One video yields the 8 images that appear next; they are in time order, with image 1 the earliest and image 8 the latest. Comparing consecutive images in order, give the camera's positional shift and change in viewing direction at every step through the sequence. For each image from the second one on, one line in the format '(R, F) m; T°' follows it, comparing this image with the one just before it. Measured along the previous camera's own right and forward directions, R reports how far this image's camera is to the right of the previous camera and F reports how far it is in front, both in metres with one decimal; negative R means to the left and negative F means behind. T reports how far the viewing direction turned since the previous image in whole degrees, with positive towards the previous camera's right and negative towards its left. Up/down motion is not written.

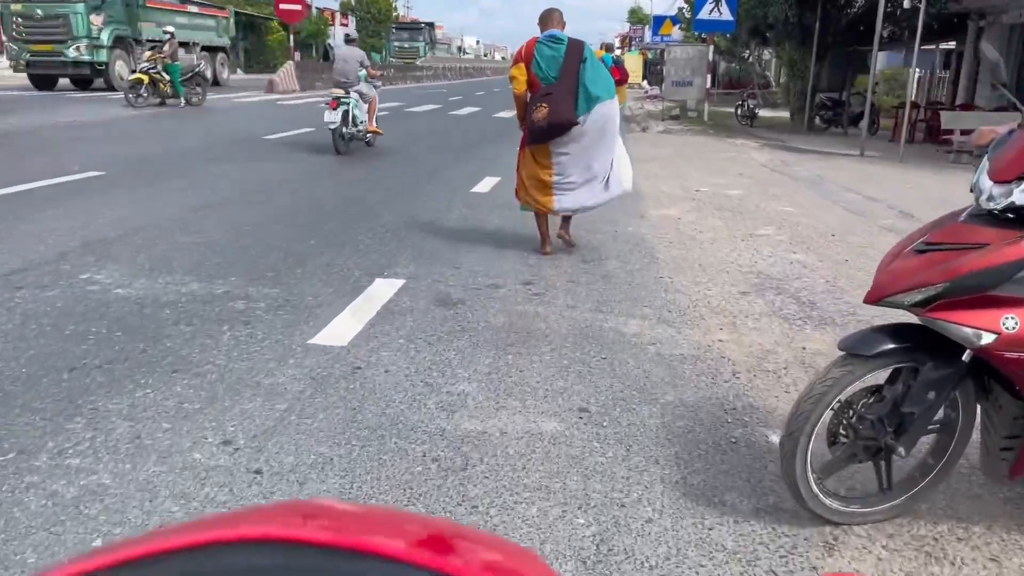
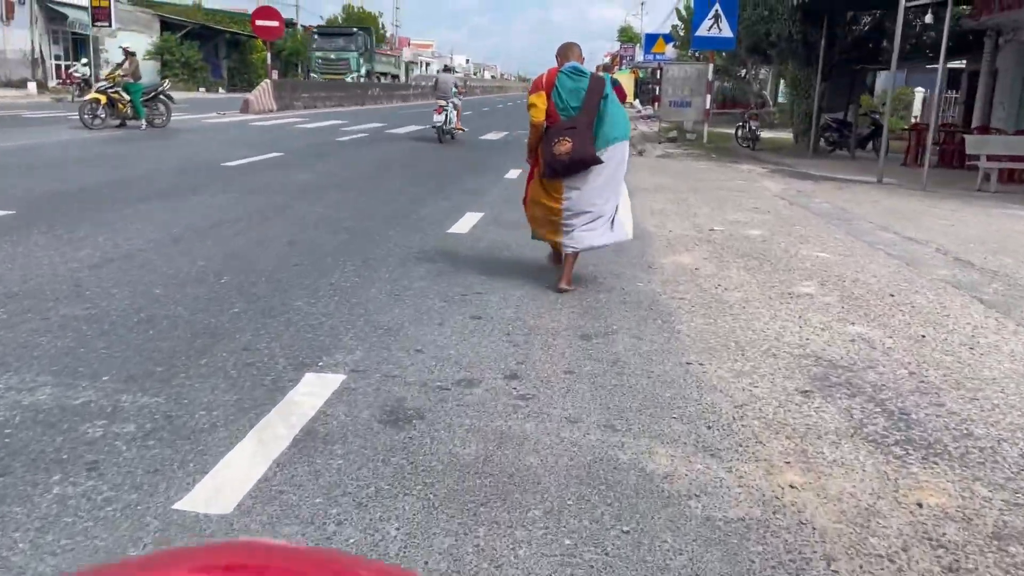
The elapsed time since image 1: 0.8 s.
(+0.1, +1.5) m; +1°
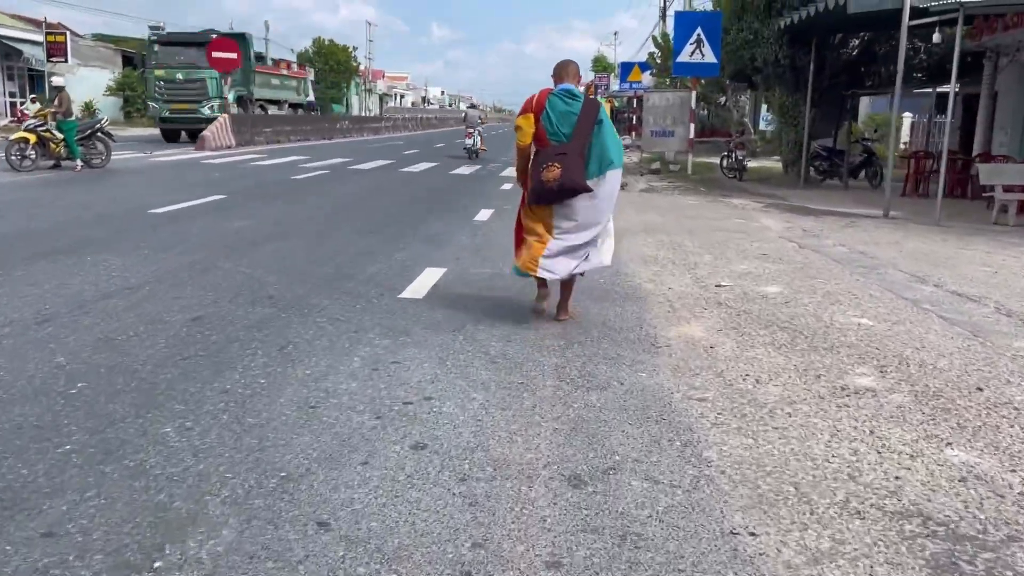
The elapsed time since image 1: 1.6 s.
(+0.1, +1.5) m; +1°
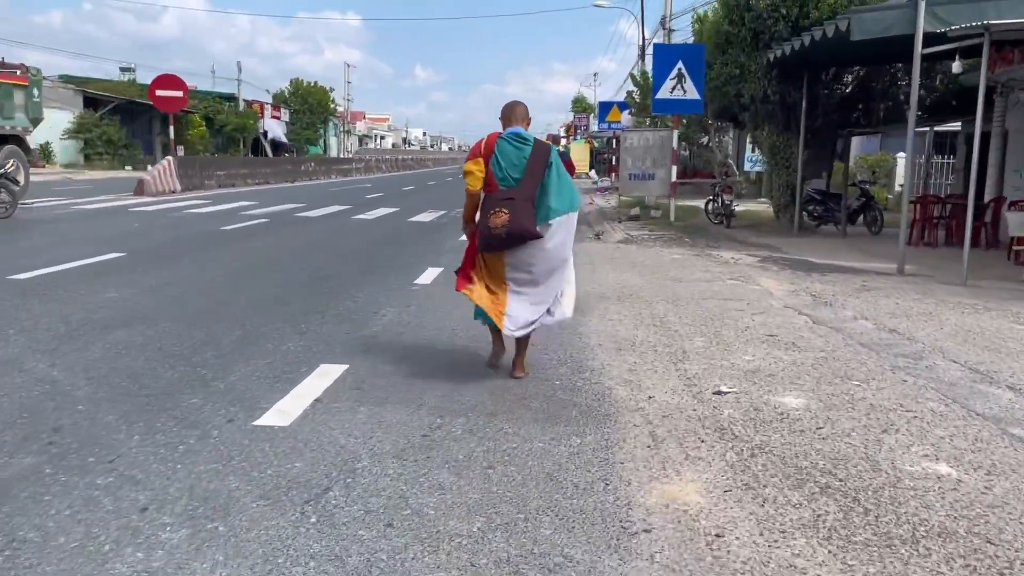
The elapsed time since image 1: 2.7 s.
(+0.4, +2.1) m; +1°
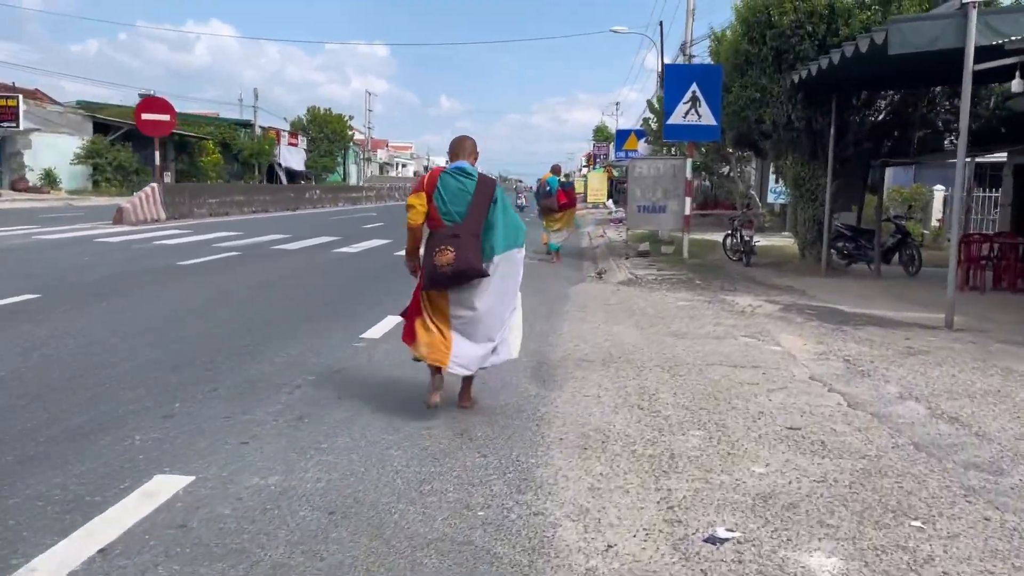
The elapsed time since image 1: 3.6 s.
(+0.5, +1.7) m; -2°
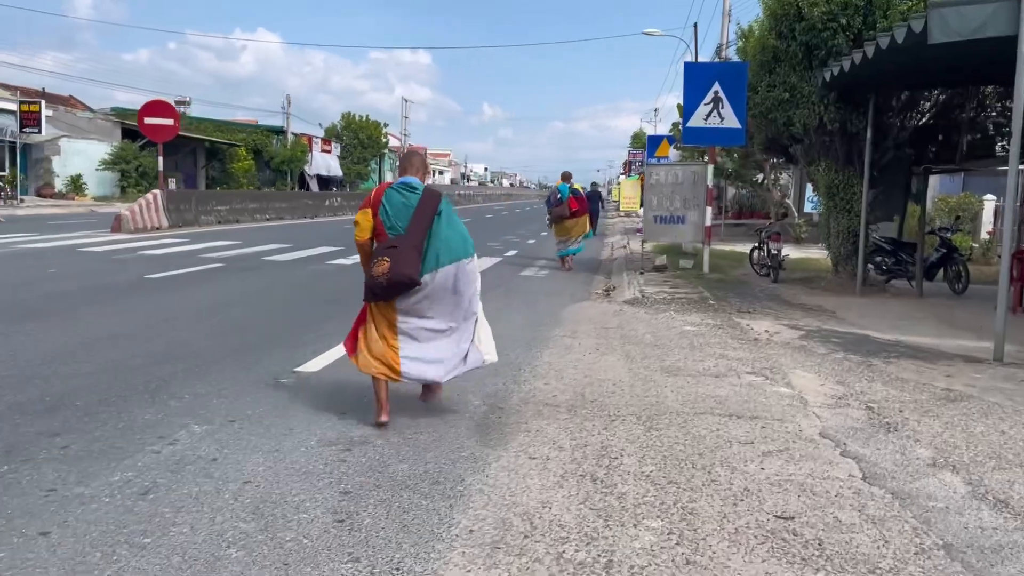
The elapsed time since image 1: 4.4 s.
(+0.7, +1.2) m; -3°
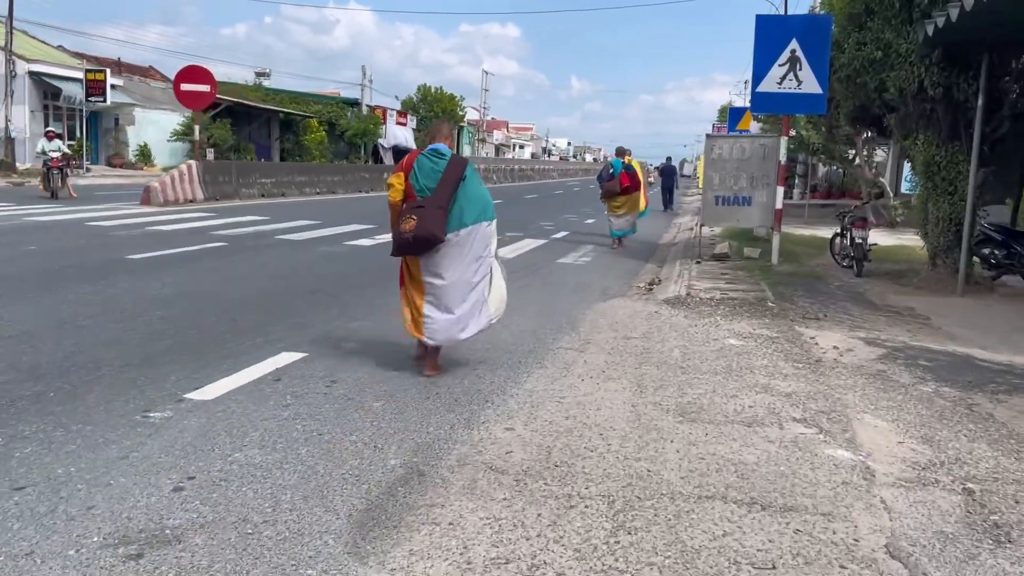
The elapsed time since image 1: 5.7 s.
(+0.8, +1.9) m; -6°
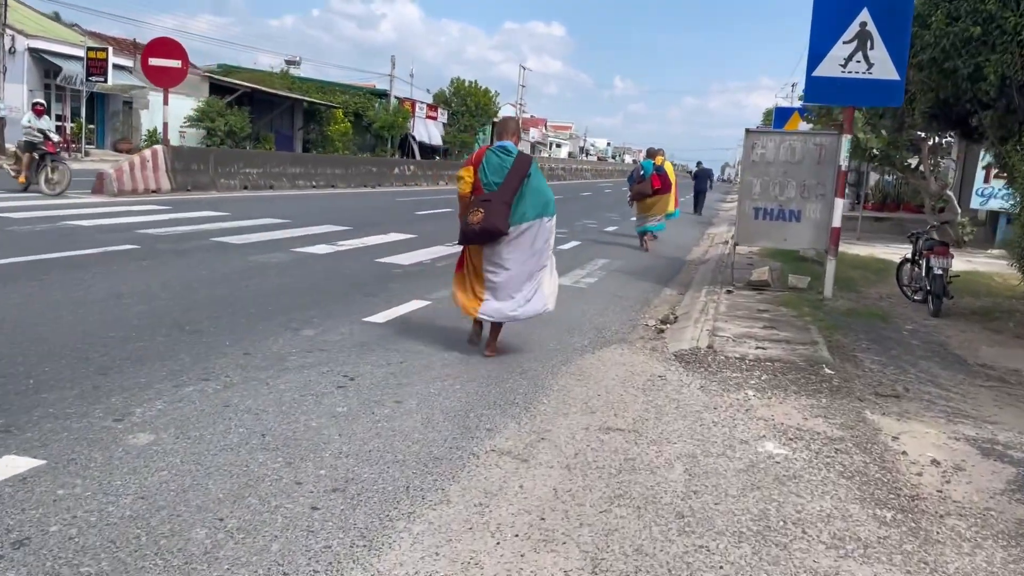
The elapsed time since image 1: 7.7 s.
(+0.7, +2.8) m; -2°
